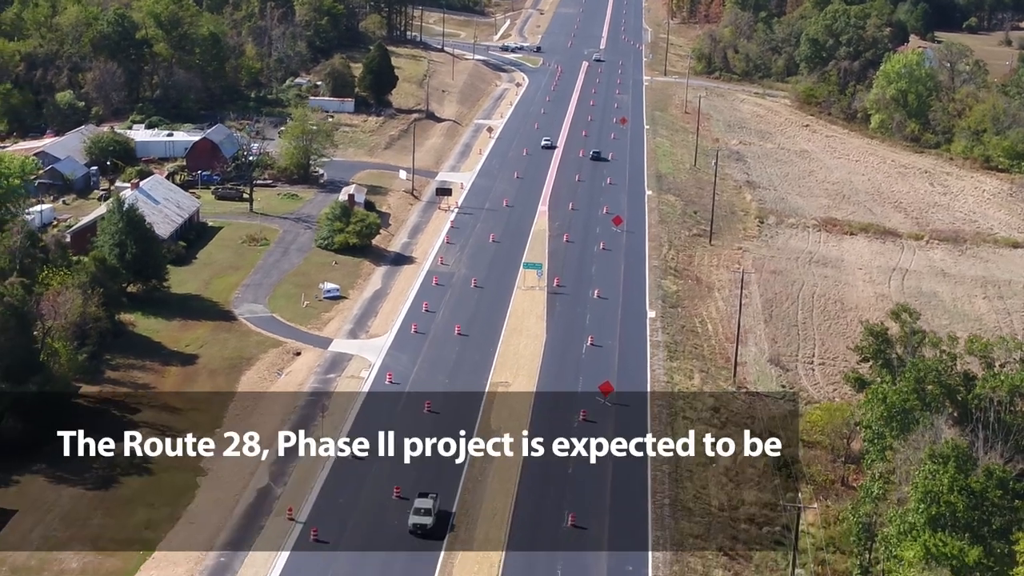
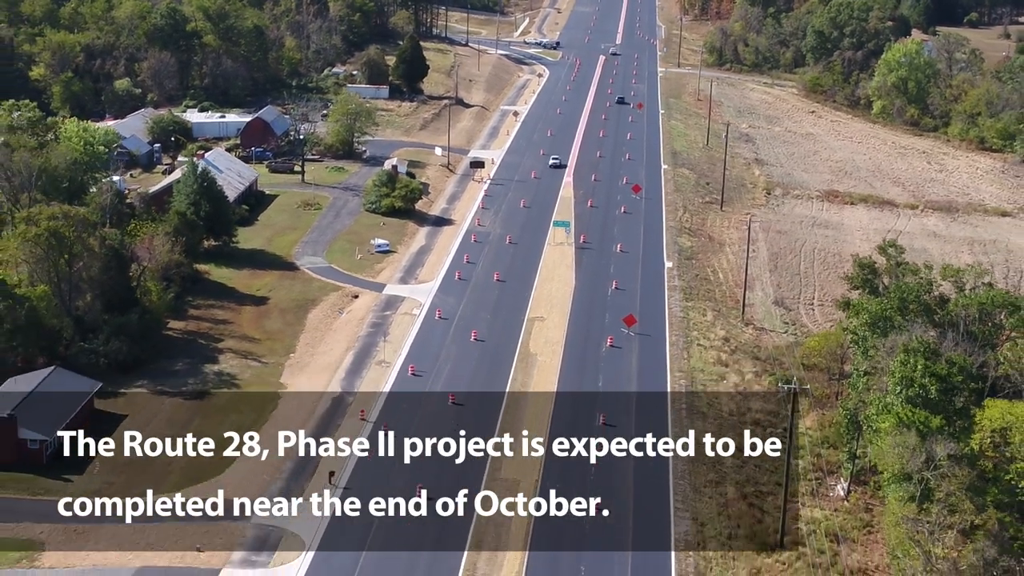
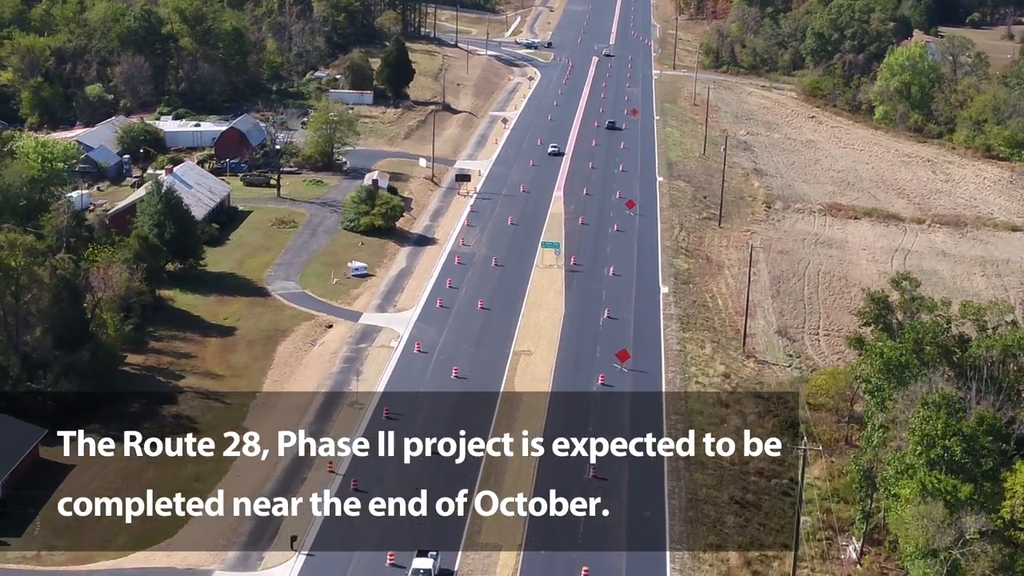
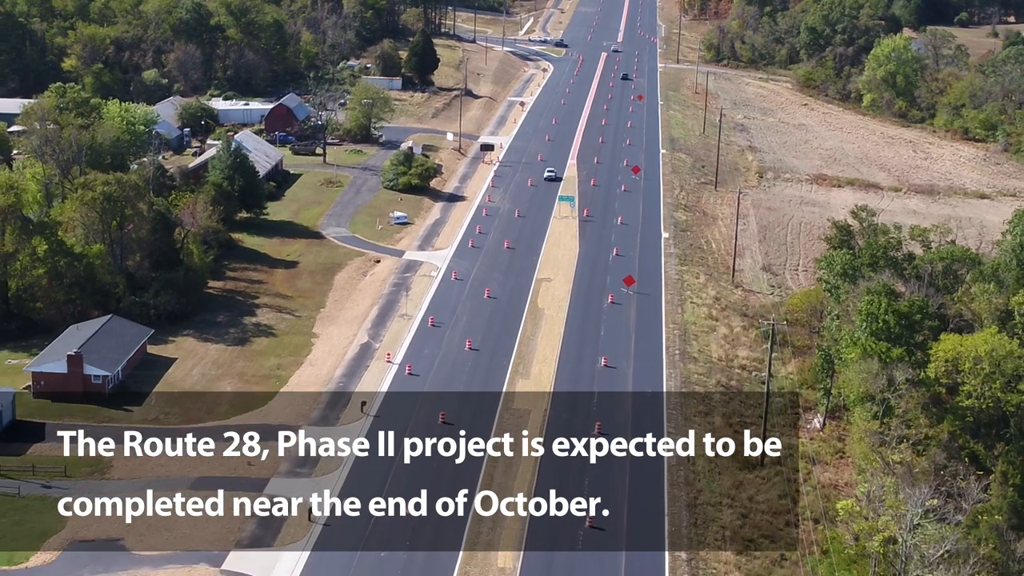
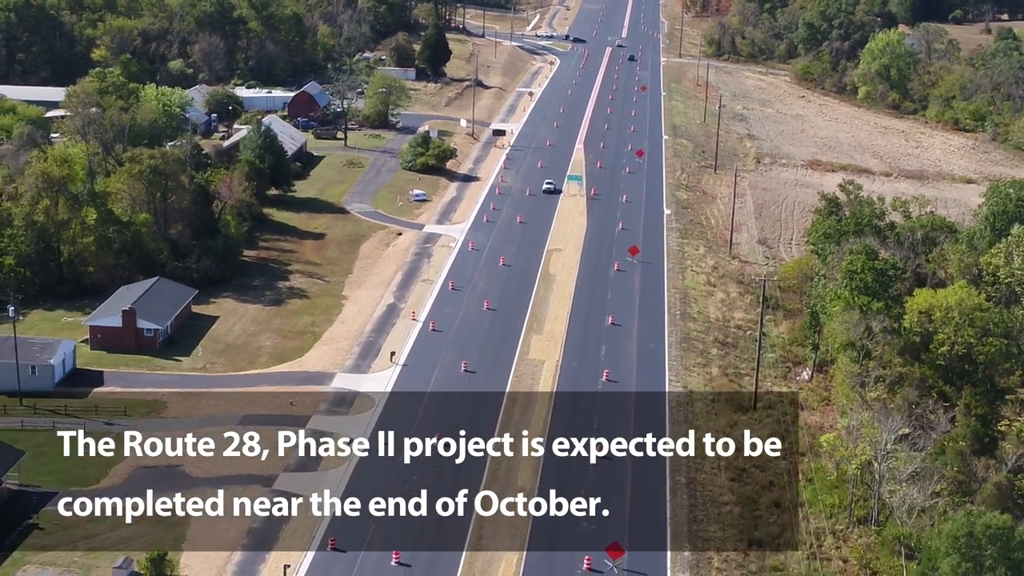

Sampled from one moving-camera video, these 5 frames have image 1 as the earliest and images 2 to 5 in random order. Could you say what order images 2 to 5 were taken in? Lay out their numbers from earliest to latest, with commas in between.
3, 2, 4, 5
